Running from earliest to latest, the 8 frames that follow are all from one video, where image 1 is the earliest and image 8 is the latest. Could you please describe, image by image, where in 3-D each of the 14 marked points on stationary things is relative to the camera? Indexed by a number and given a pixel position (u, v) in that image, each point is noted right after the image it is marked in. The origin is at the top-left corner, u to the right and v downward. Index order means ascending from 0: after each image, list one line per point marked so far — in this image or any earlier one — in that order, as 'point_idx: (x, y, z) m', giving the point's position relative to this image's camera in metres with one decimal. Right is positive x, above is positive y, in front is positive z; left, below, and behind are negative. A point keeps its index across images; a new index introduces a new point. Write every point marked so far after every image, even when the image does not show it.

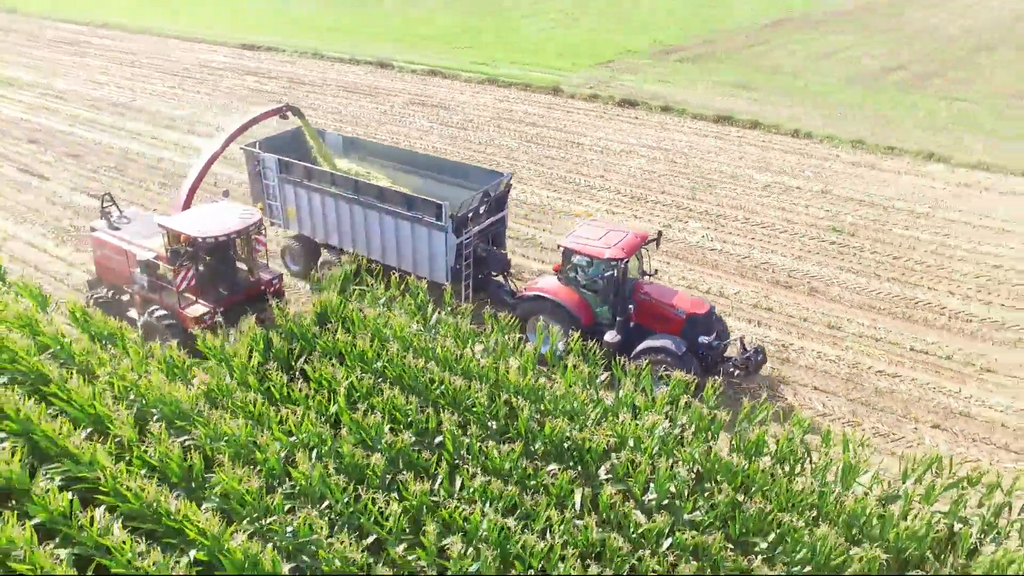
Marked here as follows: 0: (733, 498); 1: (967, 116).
0: (+1.8, -1.7, +6.3) m
1: (+10.0, +3.8, +17.1) m
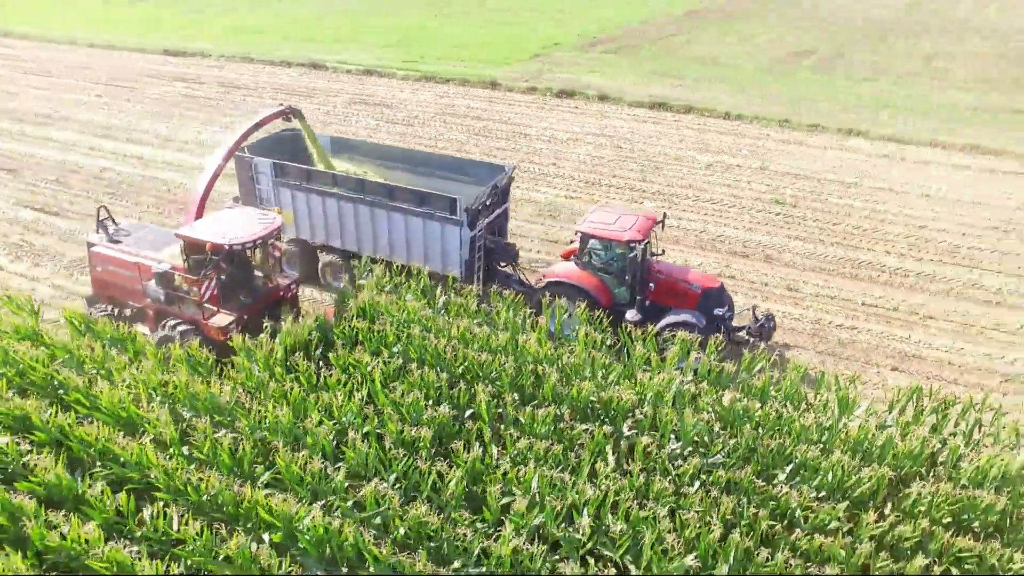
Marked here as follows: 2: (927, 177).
0: (+2.2, -1.4, +7.0) m
1: (+8.7, +4.7, +18.7) m
2: (+7.7, +2.1, +14.5) m
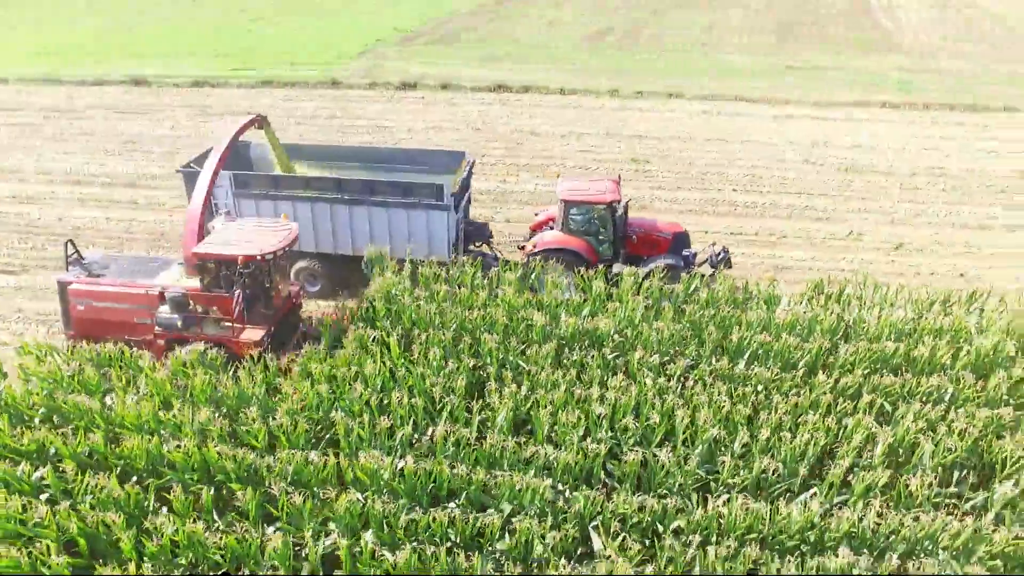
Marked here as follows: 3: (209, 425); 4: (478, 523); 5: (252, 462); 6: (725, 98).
0: (+2.2, -0.6, +8.6) m
1: (+4.5, +6.3, +21.4) m
2: (+5.1, +3.6, +17.2) m
3: (-2.8, -1.2, +7.2) m
4: (-0.2, -1.9, +6.3) m
5: (-2.2, -1.5, +6.8) m
6: (+5.1, +4.6, +18.7) m
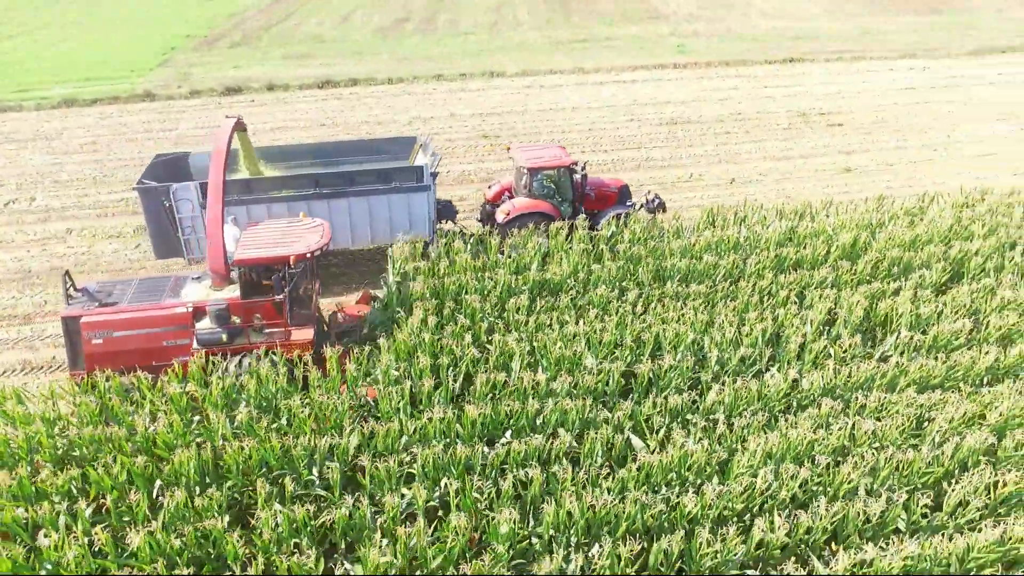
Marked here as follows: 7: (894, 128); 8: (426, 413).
0: (+1.8, +0.2, +10.1) m
1: (-0.9, +7.2, +22.7) m
2: (+1.3, +4.7, +19.0) m
3: (-2.4, -1.3, +7.4) m
4: (+0.3, -1.5, +7.3) m
5: (-1.8, -1.4, +7.1) m
6: (+0.7, +5.7, +20.5) m
7: (+8.4, +3.5, +17.1) m
8: (-0.8, -1.3, +7.7) m
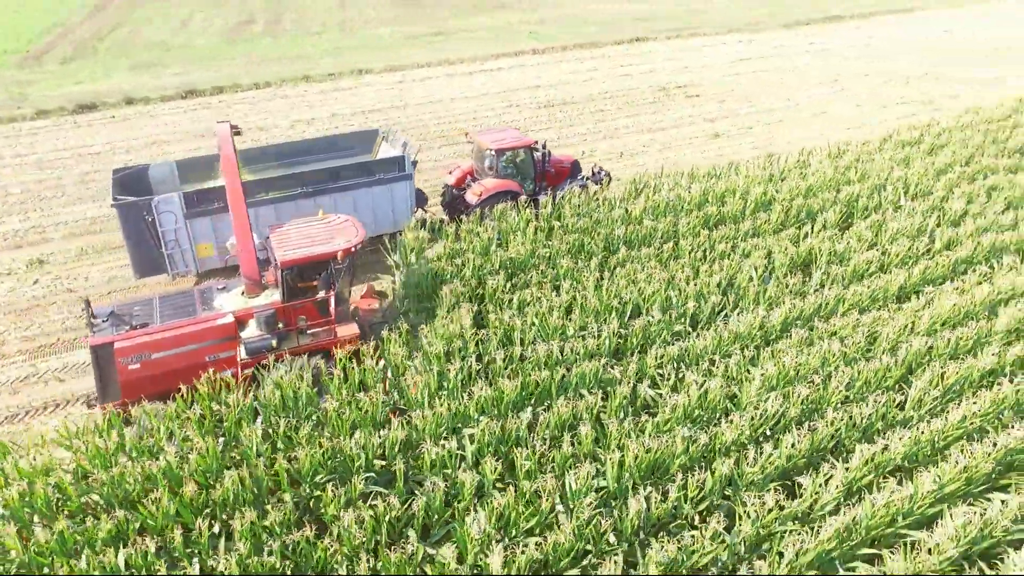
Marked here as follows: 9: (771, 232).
0: (+1.3, +0.6, +10.8) m
1: (-5.1, +7.1, +22.4) m
2: (-1.8, +5.0, +19.3) m
3: (-2.0, -1.3, +7.3) m
4: (+0.7, -1.2, +7.8) m
5: (-1.3, -1.4, +7.2) m
6: (-2.8, +5.9, +20.6) m
7: (+5.6, +4.7, +19.1) m
8: (-0.6, -1.1, +8.0) m
9: (+3.8, +0.8, +11.4) m
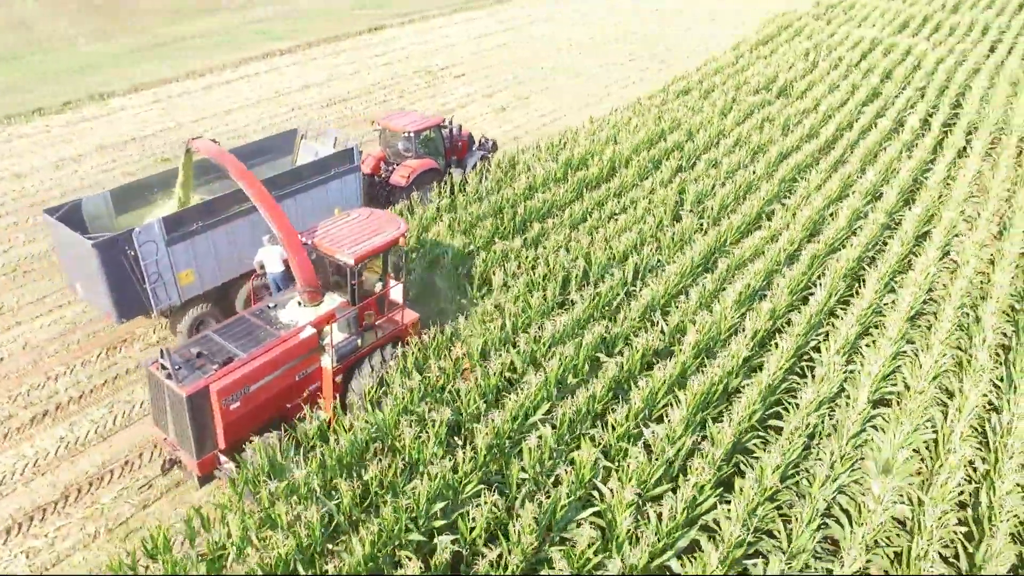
0: (+0.1, +1.0, +11.3) m
1: (-11.6, +5.5, +19.0) m
2: (-7.0, +4.2, +17.6) m
3: (-1.1, -1.6, +6.9) m
4: (+1.1, -0.9, +8.4) m
5: (-0.3, -1.5, +7.1) m
6: (-8.6, +4.9, +18.3) m
7: (-0.2, +5.7, +20.4) m
8: (0.0, -1.1, +8.1) m
9: (+2.1, +1.7, +12.8) m
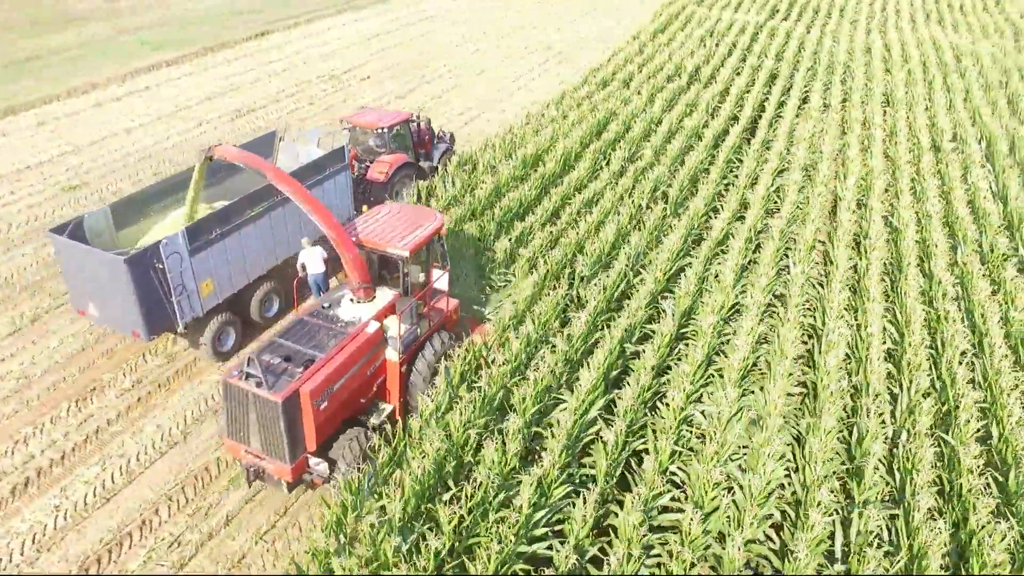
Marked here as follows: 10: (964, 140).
0: (-0.2, +0.9, +11.3) m
1: (-13.5, +4.3, +16.6) m
2: (-8.6, +3.5, +16.1) m
3: (-0.2, -1.7, +6.7) m
4: (+1.6, -0.8, +8.7) m
5: (+0.5, -1.5, +7.1) m
6: (-10.4, +4.0, +16.5) m
7: (-2.6, +5.6, +20.0) m
8: (+0.5, -1.1, +8.1) m
9: (+1.4, +1.9, +13.1) m
10: (+8.9, +2.9, +15.4) m
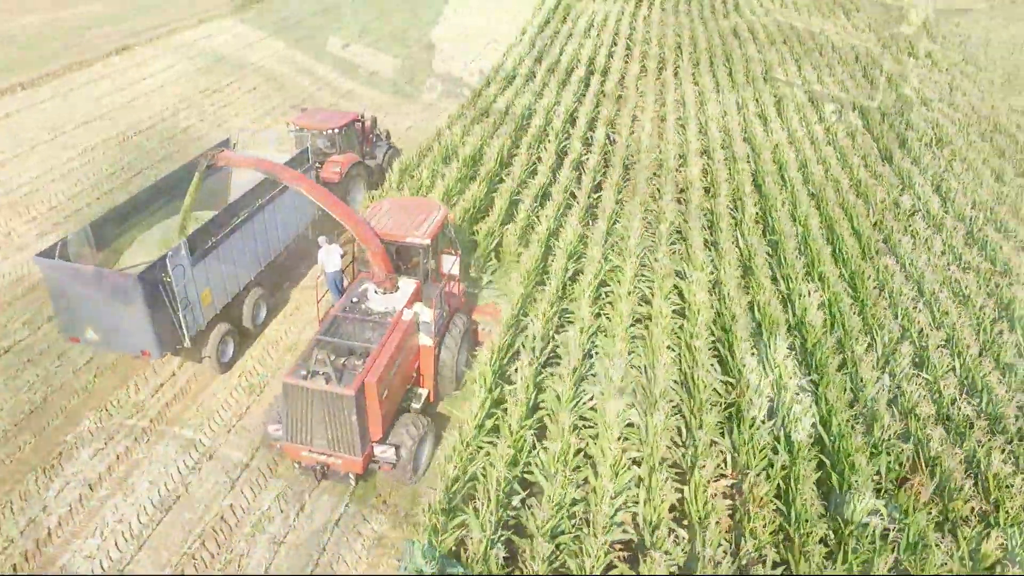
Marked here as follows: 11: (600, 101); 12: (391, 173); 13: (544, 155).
0: (-0.6, +0.9, +11.2) m
1: (-15.0, +2.6, +13.7) m
2: (-10.1, +2.4, +14.1) m
3: (+0.6, -1.7, +6.8) m
4: (+1.8, -0.6, +9.0) m
5: (+1.1, -1.4, +7.2) m
6: (-11.9, +2.7, +14.2) m
7: (-5.3, +5.1, +19.2) m
8: (+0.9, -1.0, +8.2) m
9: (+0.5, +2.0, +13.2) m
10: (+7.2, +3.9, +17.0) m
11: (+1.8, +4.0, +16.5) m
12: (-2.0, +1.8, +12.5) m
13: (+0.6, +2.4, +13.9) m
